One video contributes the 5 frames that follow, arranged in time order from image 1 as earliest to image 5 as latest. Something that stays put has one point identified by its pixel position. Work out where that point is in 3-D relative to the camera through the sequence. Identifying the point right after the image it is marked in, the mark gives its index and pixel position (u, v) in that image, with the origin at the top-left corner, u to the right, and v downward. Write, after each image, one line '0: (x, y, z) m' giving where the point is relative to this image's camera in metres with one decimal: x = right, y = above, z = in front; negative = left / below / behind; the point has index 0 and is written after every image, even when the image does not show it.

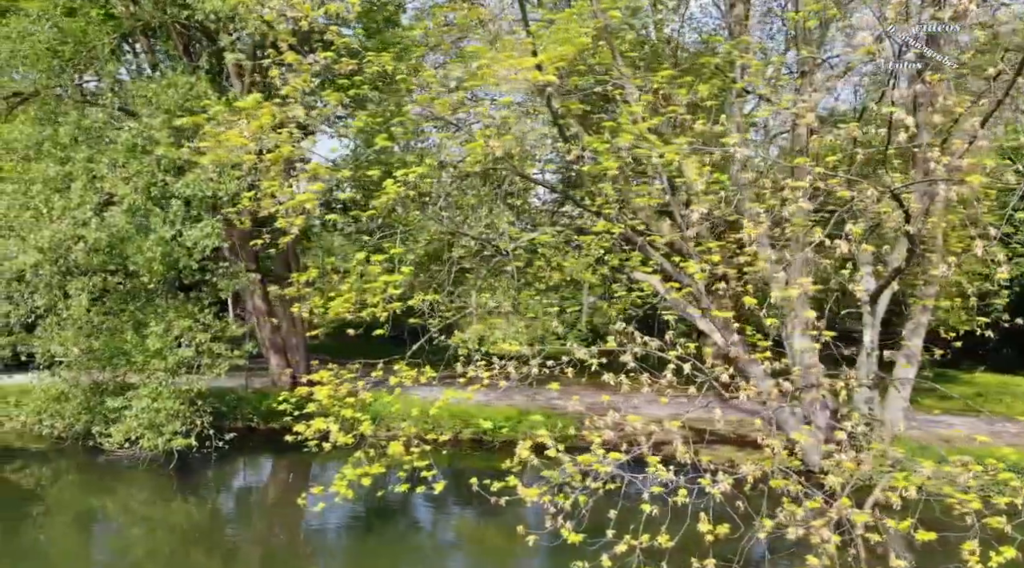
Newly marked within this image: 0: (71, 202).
0: (-5.1, +0.9, +13.1) m
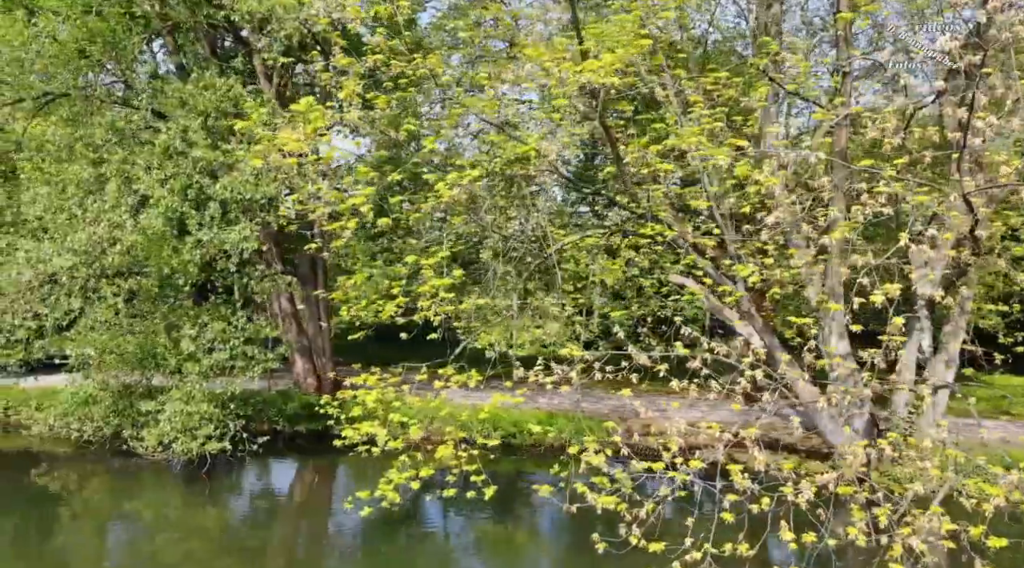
0: (-4.6, +0.9, +13.0) m
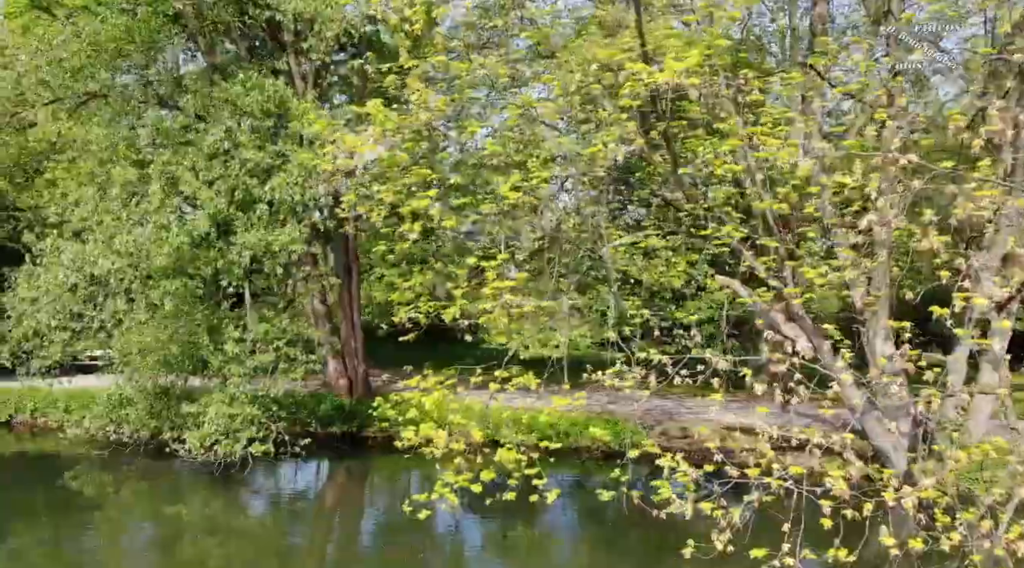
0: (-4.1, +0.9, +13.0) m
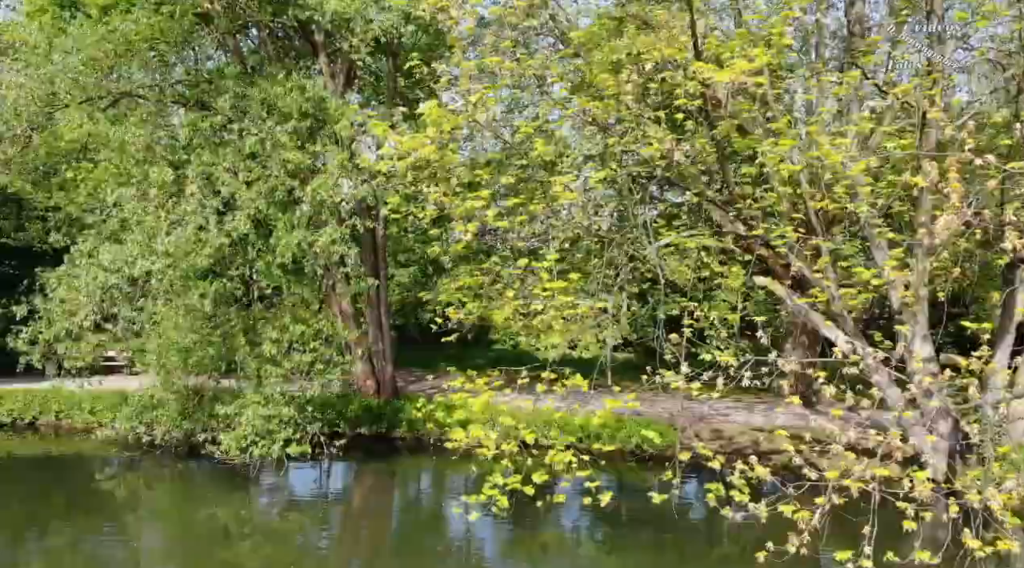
0: (-3.6, +0.9, +12.9) m
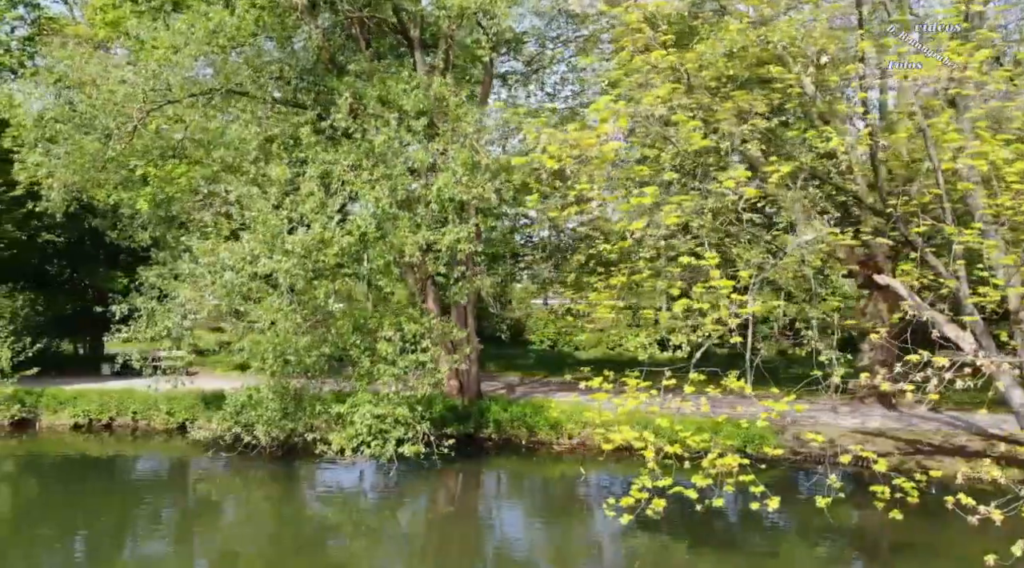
0: (-2.2, +0.9, +12.7) m
